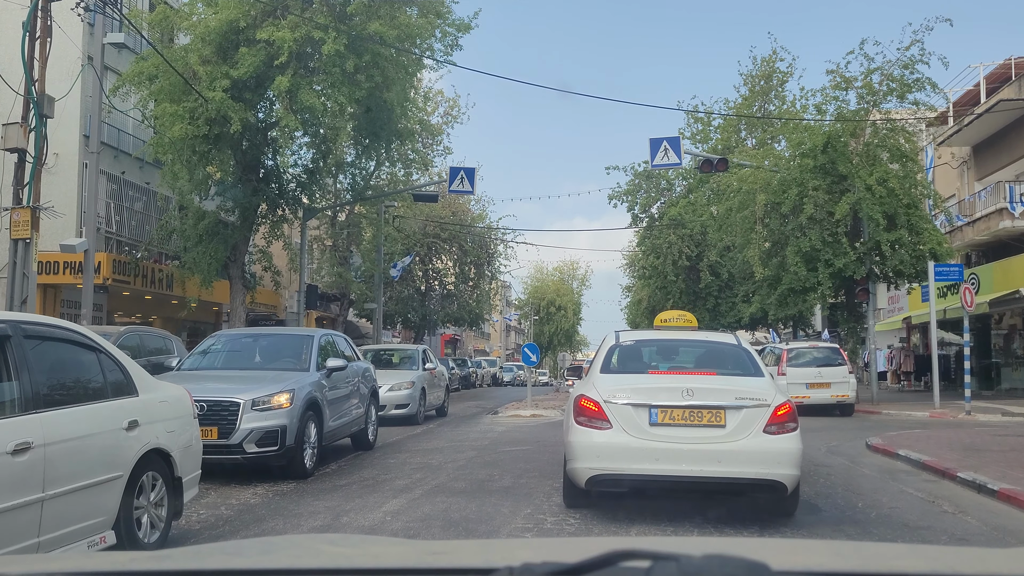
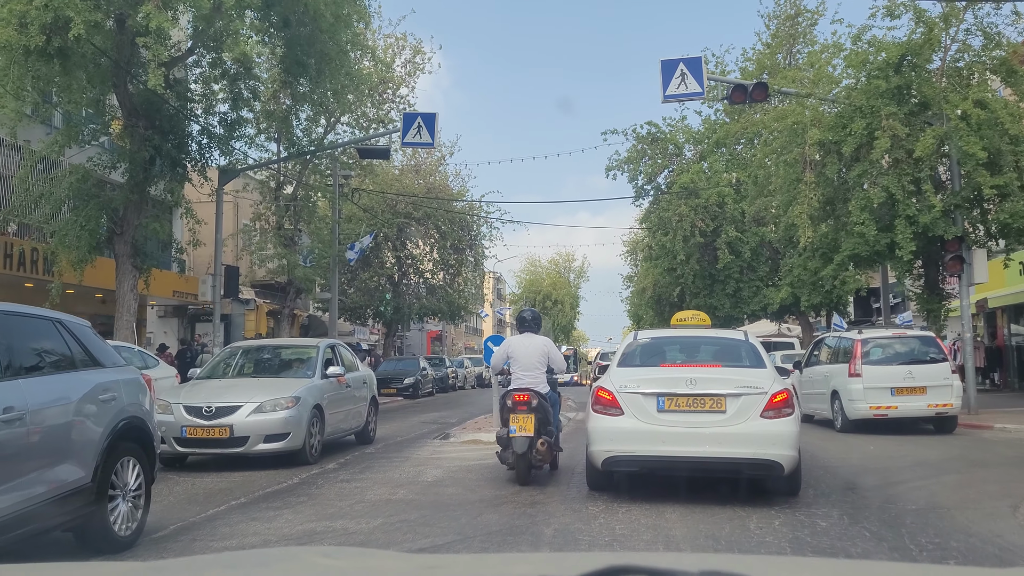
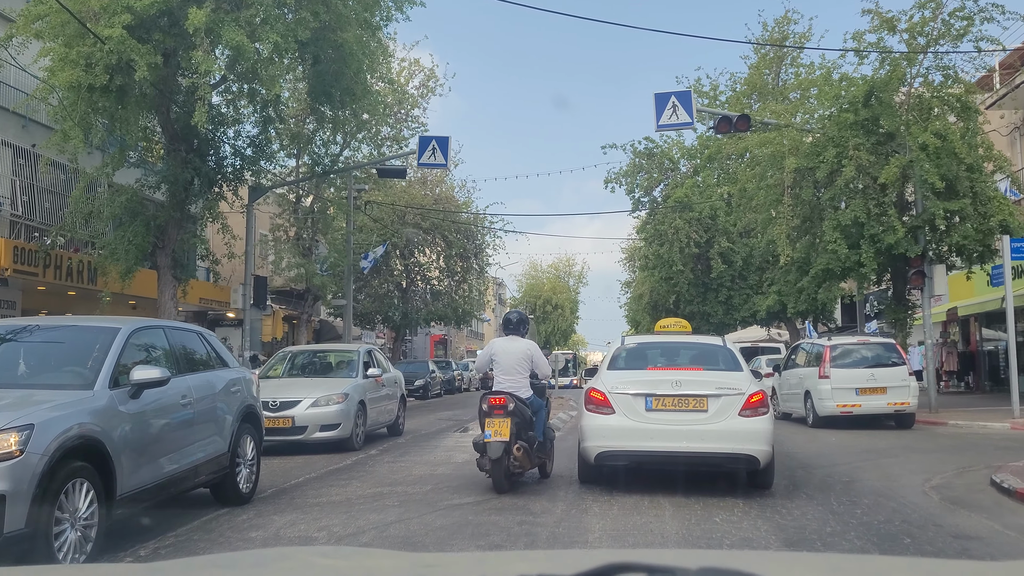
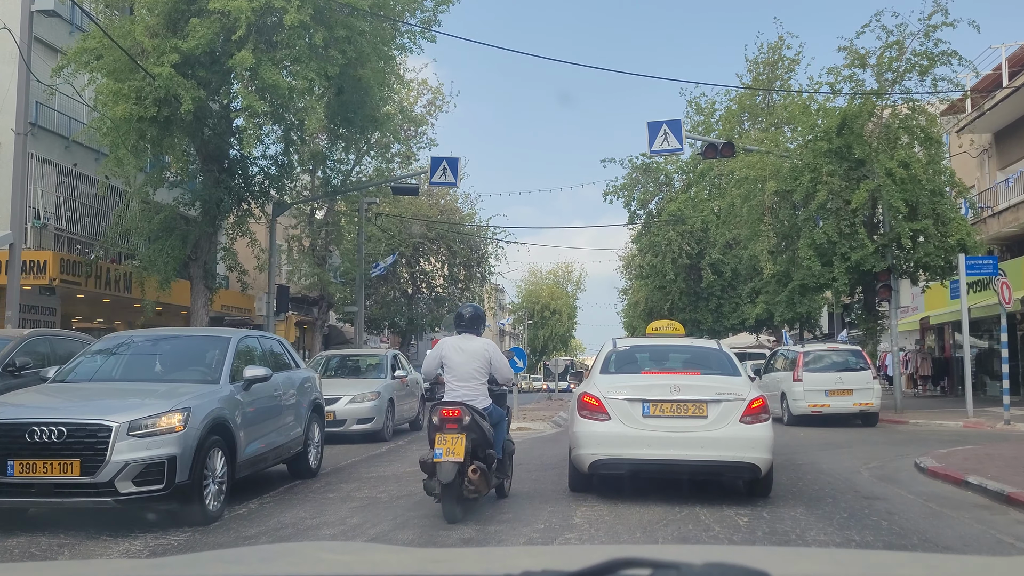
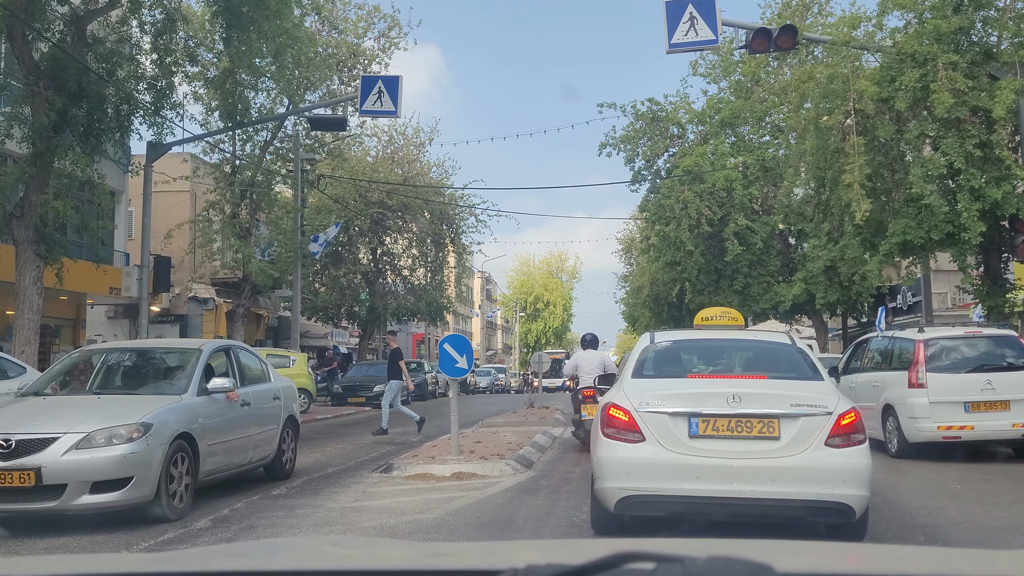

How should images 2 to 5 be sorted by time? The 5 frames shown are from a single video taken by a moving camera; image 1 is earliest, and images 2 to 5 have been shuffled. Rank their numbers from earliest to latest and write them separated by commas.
4, 3, 2, 5
